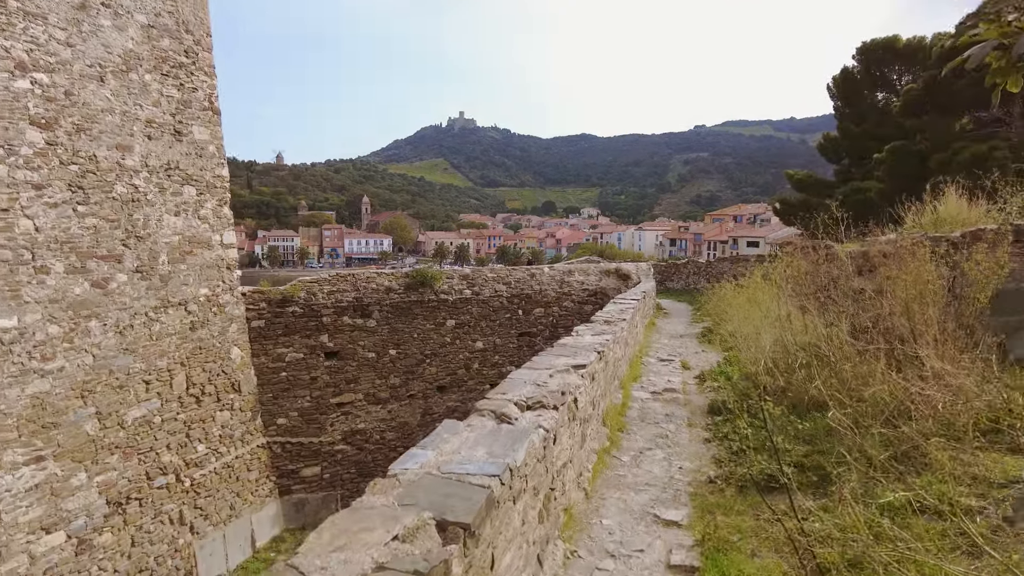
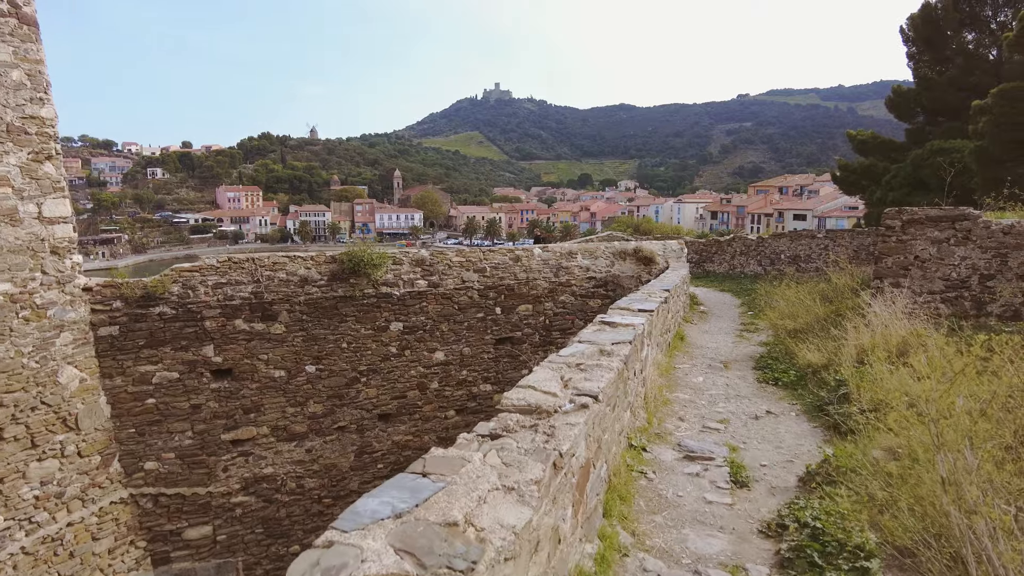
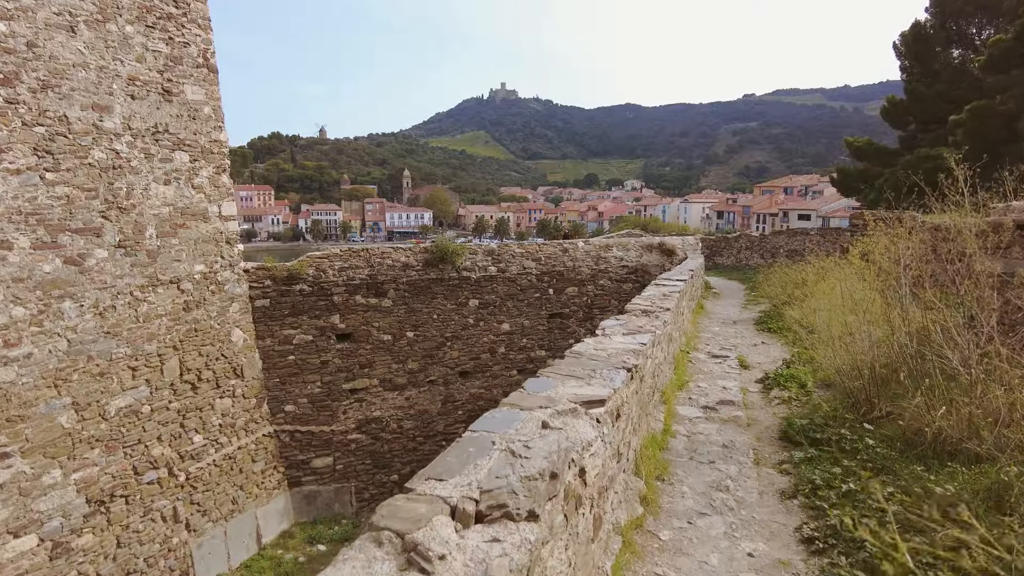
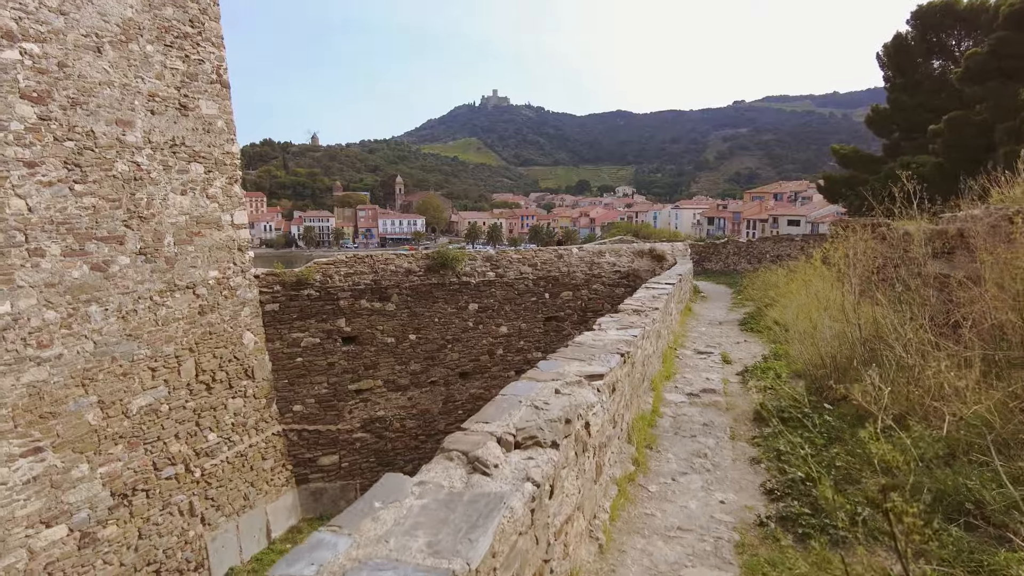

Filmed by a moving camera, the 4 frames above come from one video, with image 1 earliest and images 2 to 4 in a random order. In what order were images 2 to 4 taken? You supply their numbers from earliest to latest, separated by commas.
4, 3, 2
